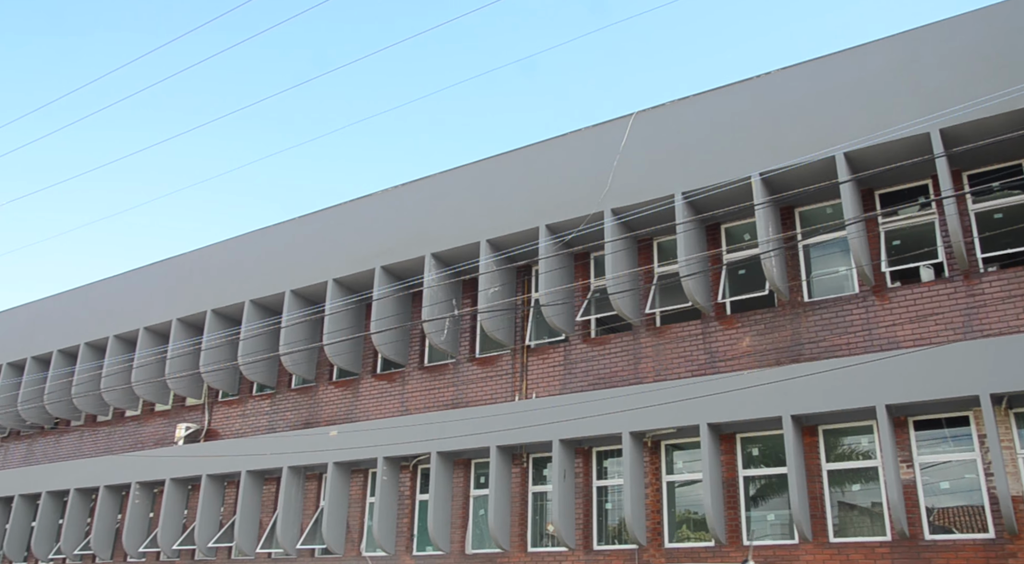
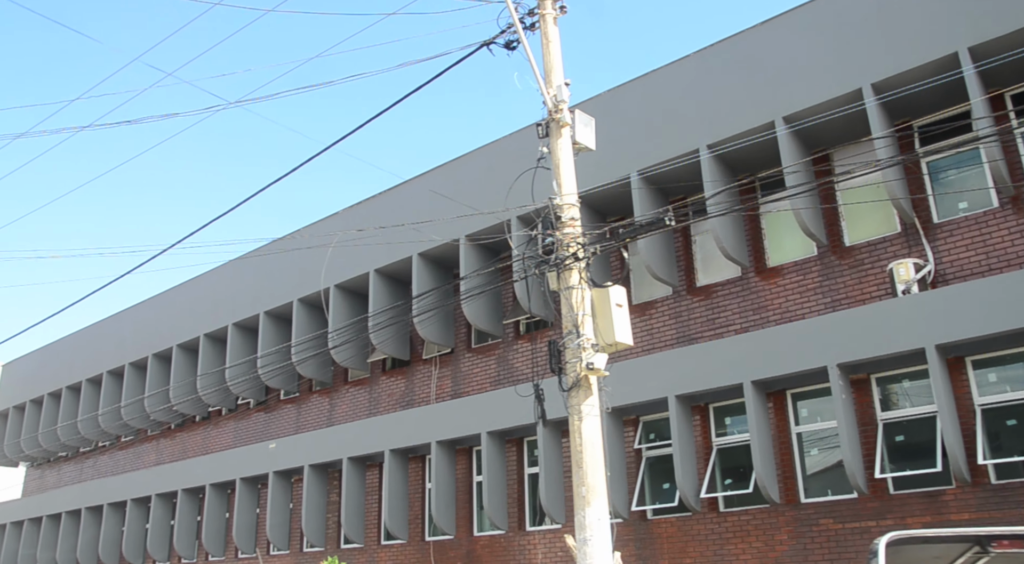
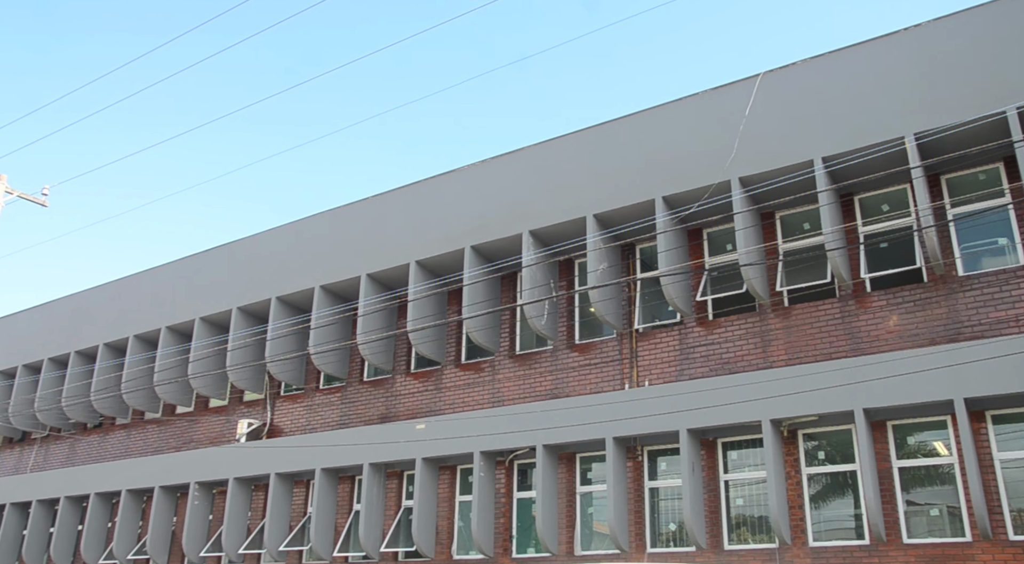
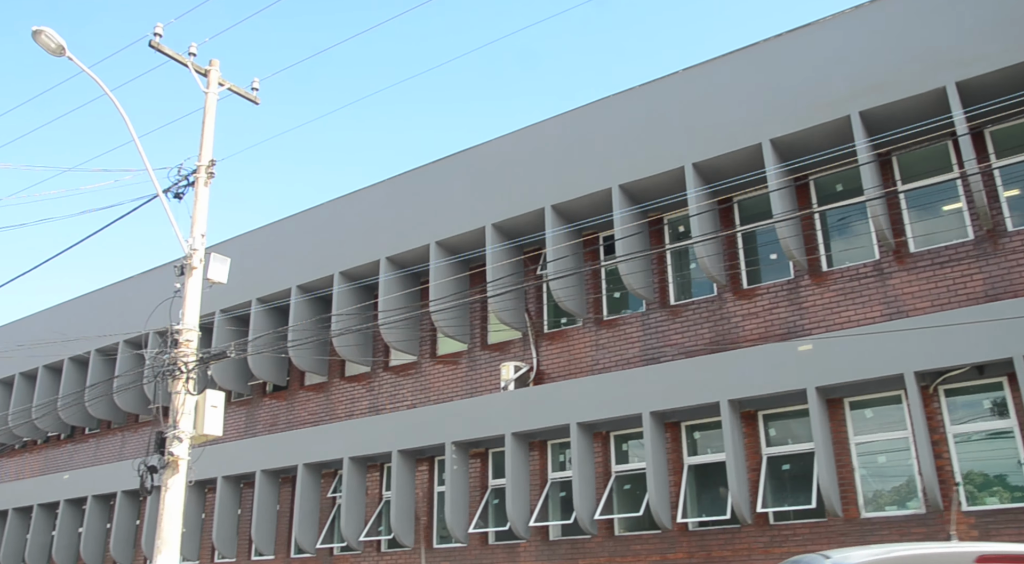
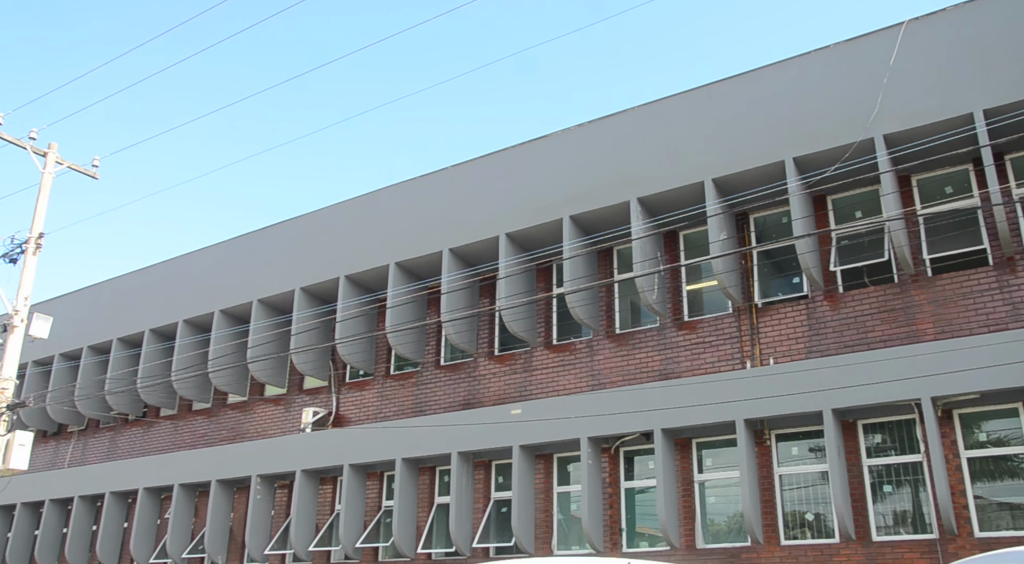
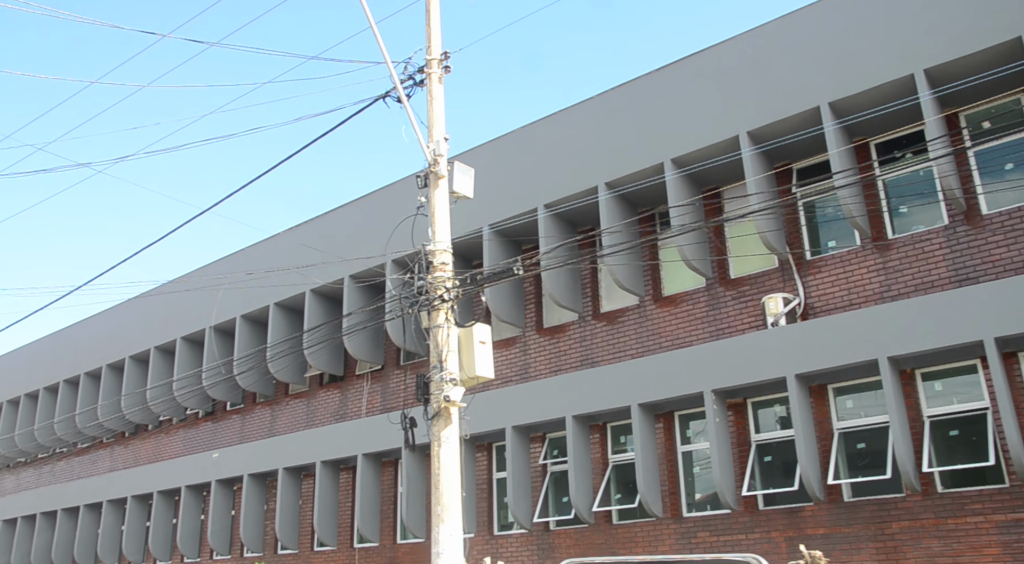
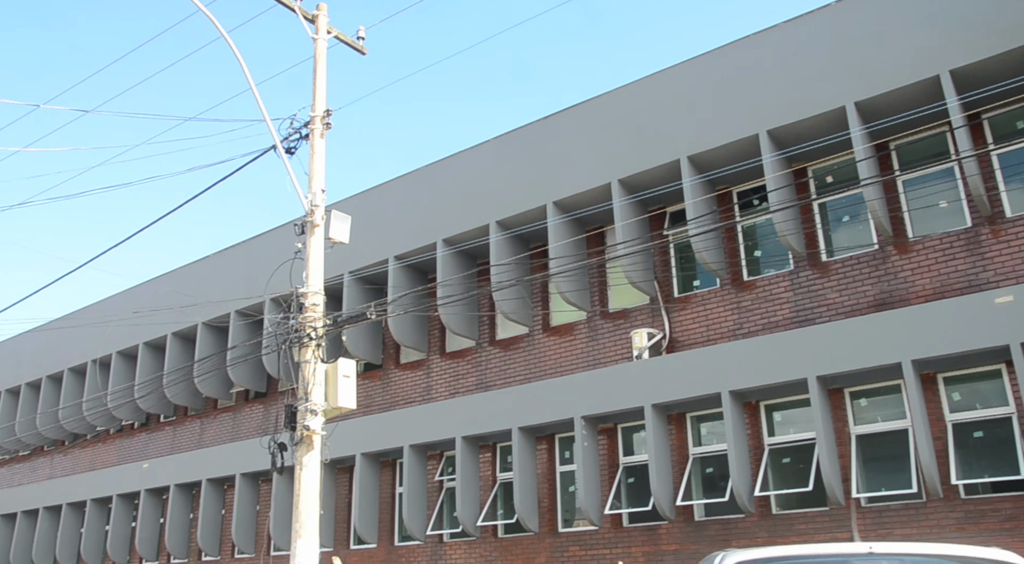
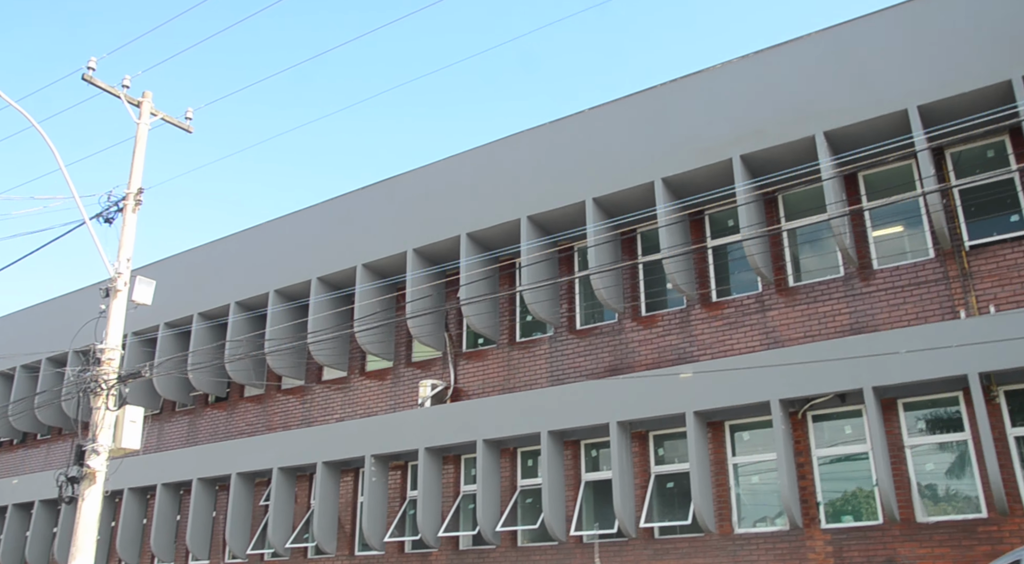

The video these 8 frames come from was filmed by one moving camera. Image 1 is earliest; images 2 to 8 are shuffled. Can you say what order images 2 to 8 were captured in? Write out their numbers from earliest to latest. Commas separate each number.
3, 5, 8, 4, 7, 6, 2
